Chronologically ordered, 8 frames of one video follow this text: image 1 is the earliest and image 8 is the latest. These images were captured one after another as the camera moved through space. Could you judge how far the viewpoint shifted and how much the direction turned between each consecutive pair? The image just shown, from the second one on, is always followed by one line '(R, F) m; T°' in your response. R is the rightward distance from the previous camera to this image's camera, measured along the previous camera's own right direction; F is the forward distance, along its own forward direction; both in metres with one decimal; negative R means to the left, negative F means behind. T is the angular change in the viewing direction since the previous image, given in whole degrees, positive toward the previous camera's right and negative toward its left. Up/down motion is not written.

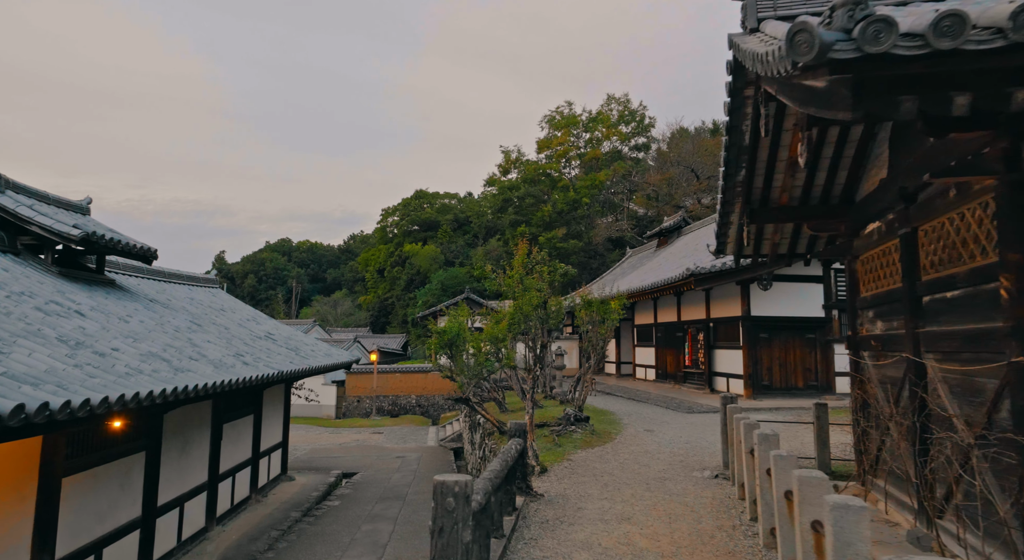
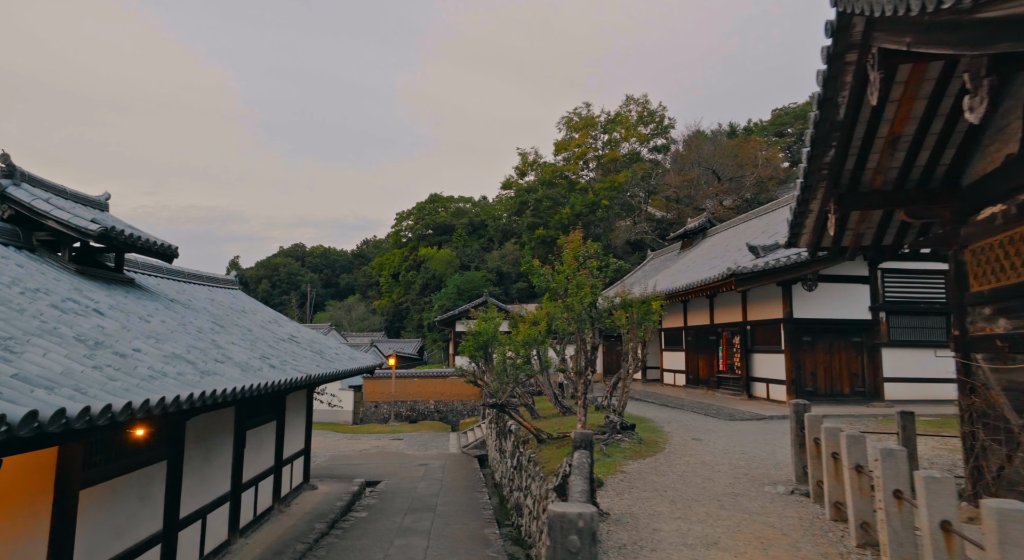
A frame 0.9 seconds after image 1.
(-0.3, +0.5) m; -1°
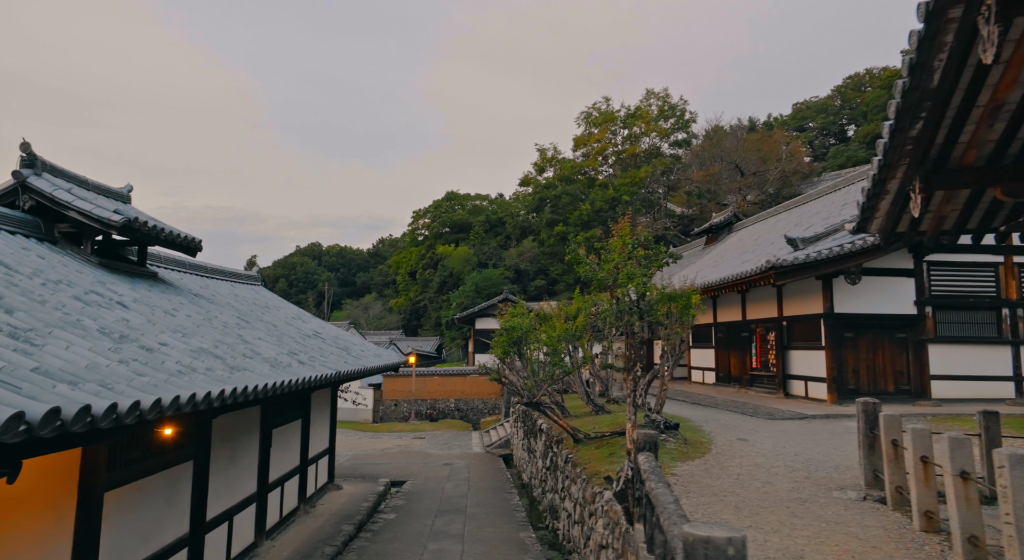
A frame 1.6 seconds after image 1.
(-0.2, +0.3) m; -1°
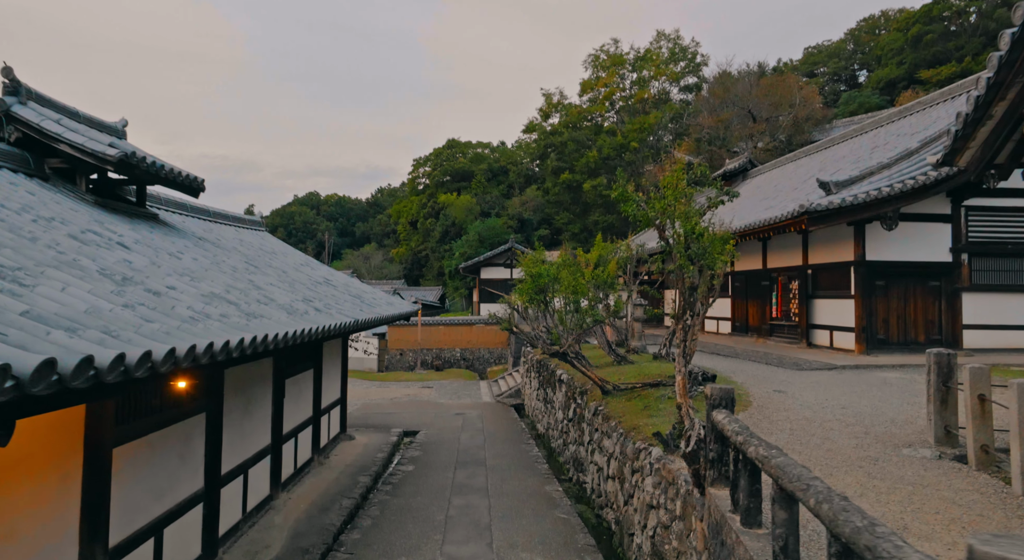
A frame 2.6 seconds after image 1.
(-0.3, +0.5) m; 0°
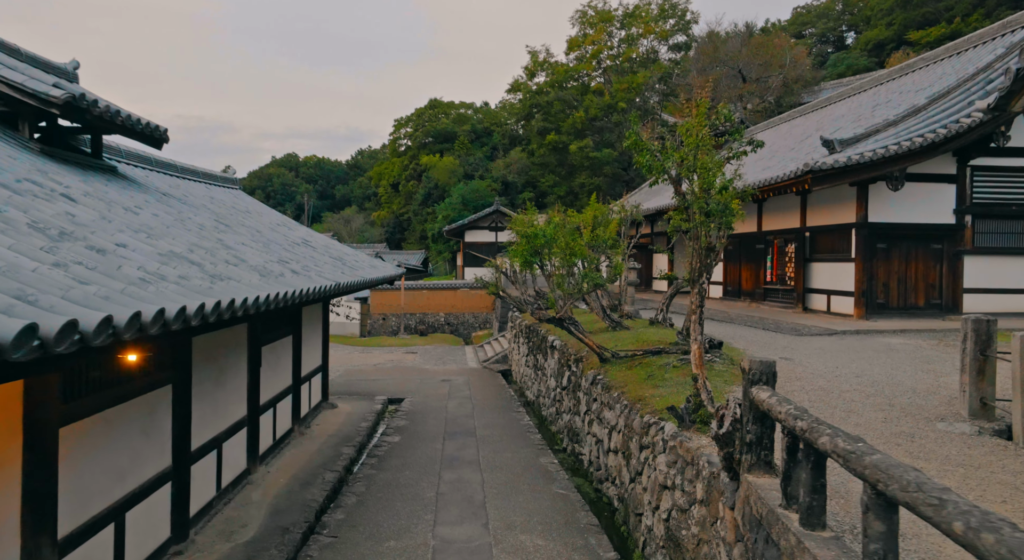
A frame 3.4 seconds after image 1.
(-0.1, +0.5) m; +2°
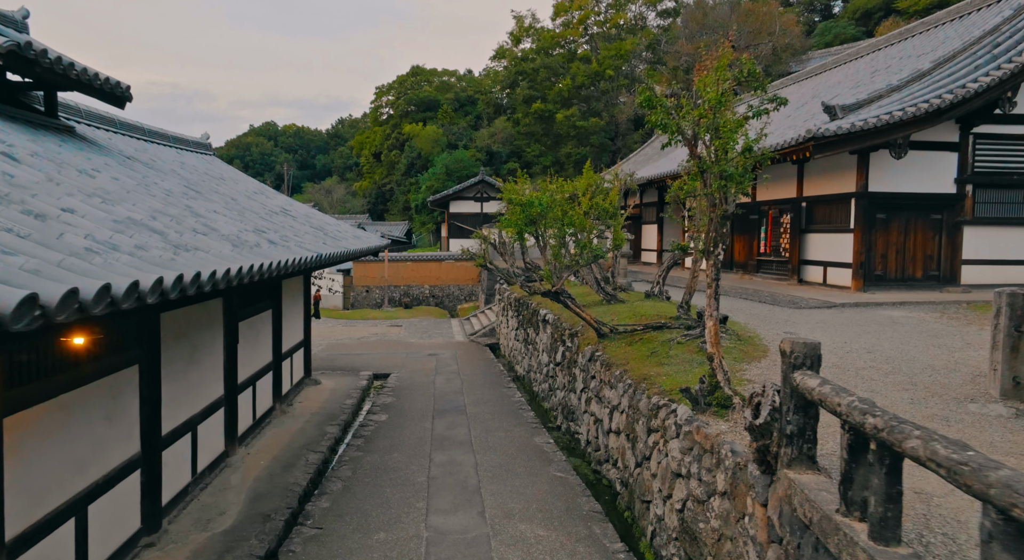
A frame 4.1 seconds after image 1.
(-0.1, +0.4) m; +2°
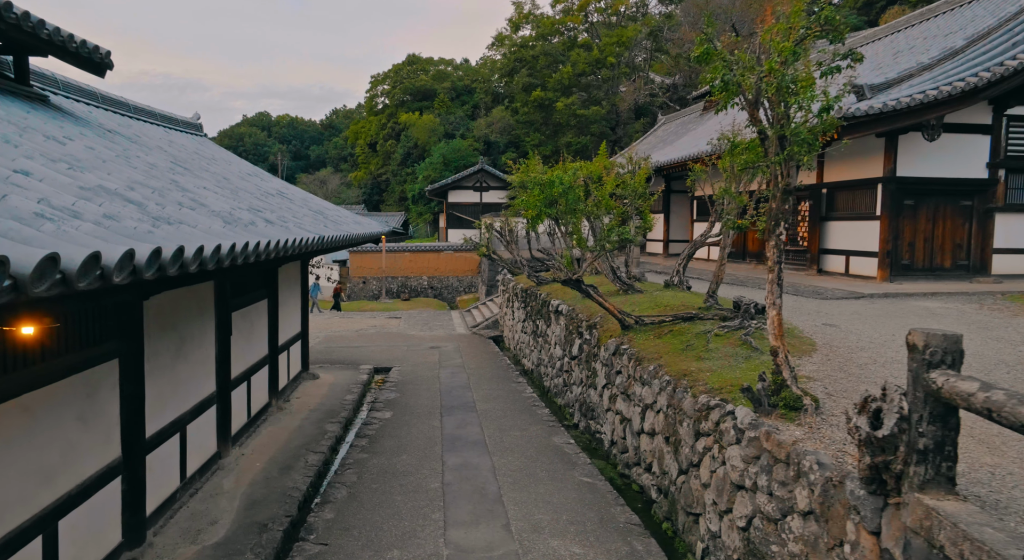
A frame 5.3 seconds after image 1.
(-0.2, +0.5) m; +1°
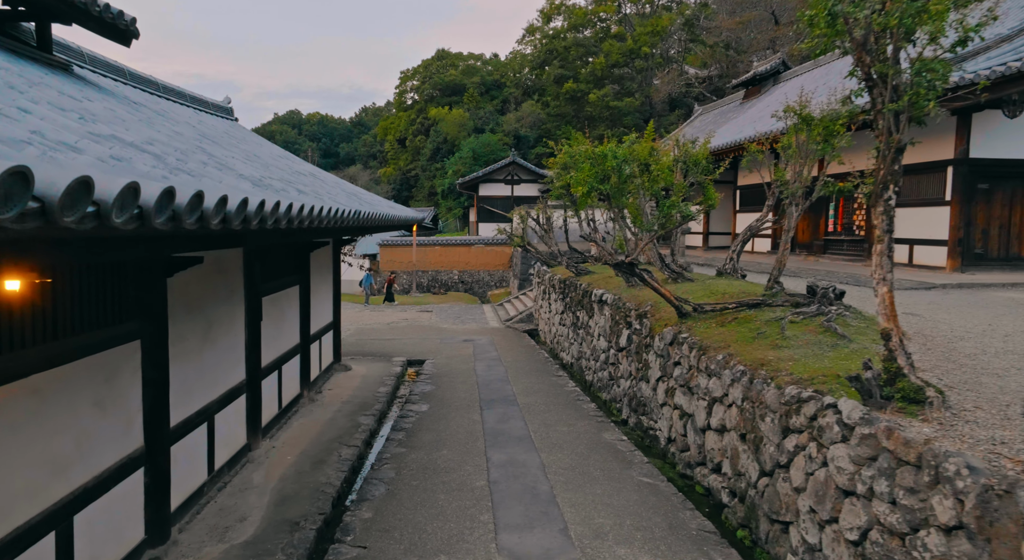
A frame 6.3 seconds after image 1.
(-0.2, +0.4) m; -2°
